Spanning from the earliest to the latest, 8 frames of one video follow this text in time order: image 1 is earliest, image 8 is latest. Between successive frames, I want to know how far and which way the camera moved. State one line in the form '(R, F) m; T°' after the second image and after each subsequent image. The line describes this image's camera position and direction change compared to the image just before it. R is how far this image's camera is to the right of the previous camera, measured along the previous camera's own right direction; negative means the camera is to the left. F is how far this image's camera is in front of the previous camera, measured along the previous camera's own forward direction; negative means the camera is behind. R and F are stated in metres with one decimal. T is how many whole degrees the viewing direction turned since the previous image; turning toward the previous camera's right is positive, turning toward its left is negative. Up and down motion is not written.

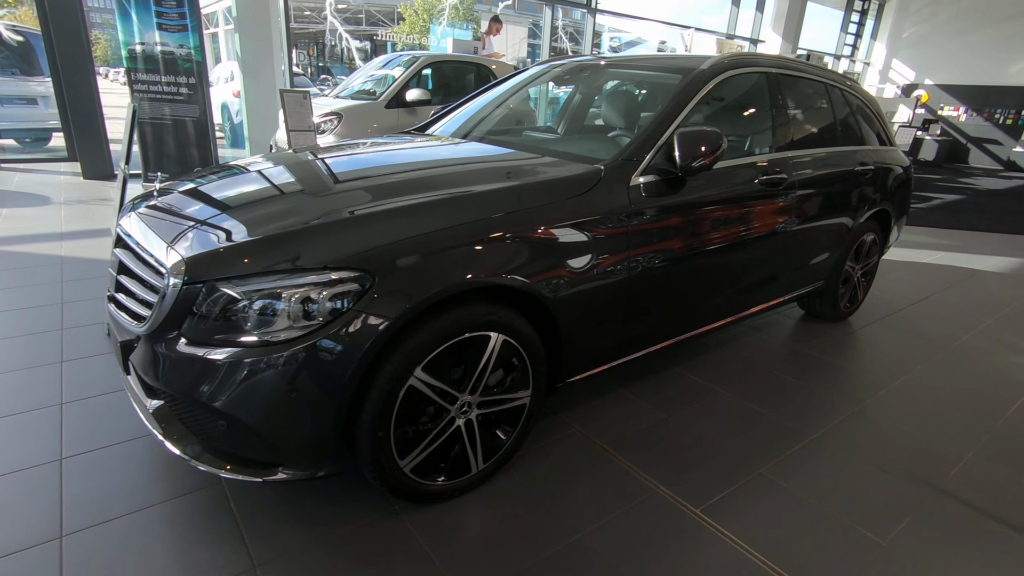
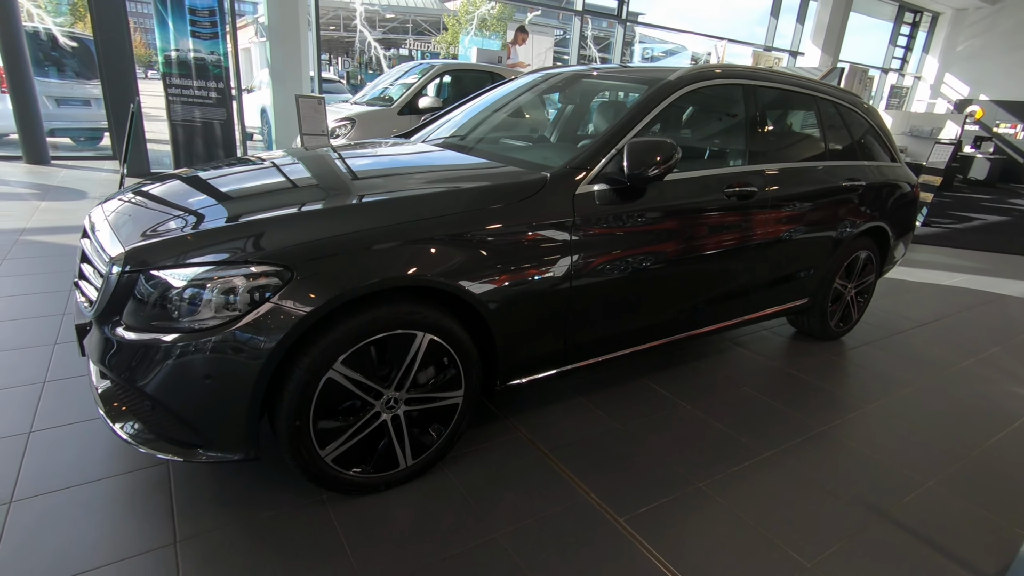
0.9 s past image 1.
(+0.3, 0.0) m; -4°
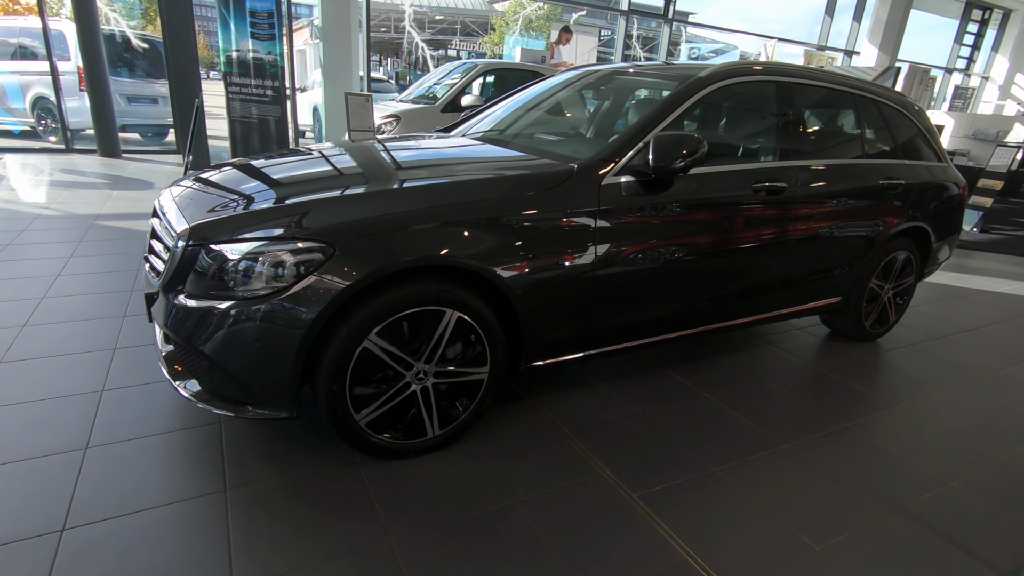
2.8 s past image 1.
(+0.1, -0.1) m; -4°
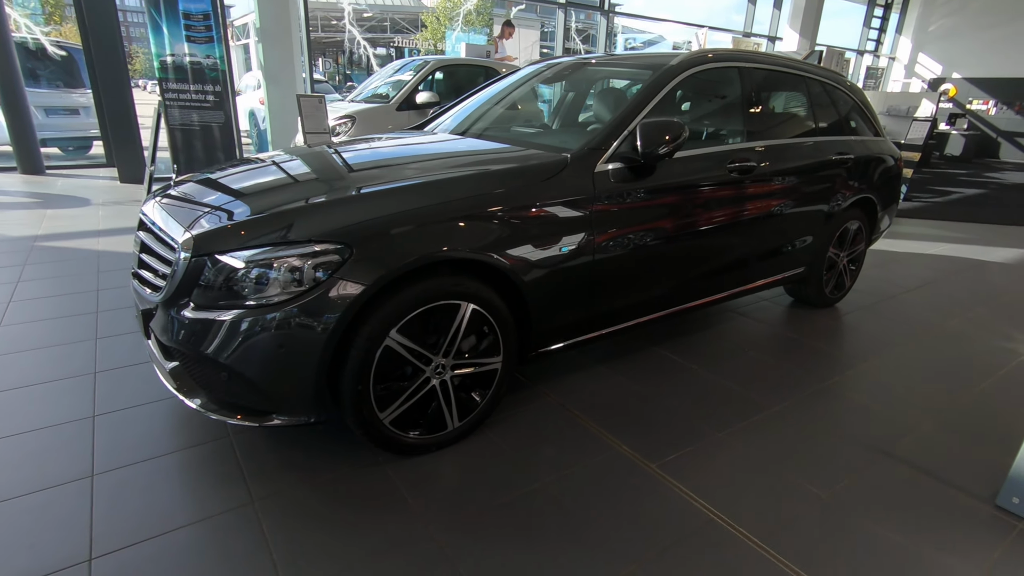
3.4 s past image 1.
(-0.2, 0.0) m; +5°
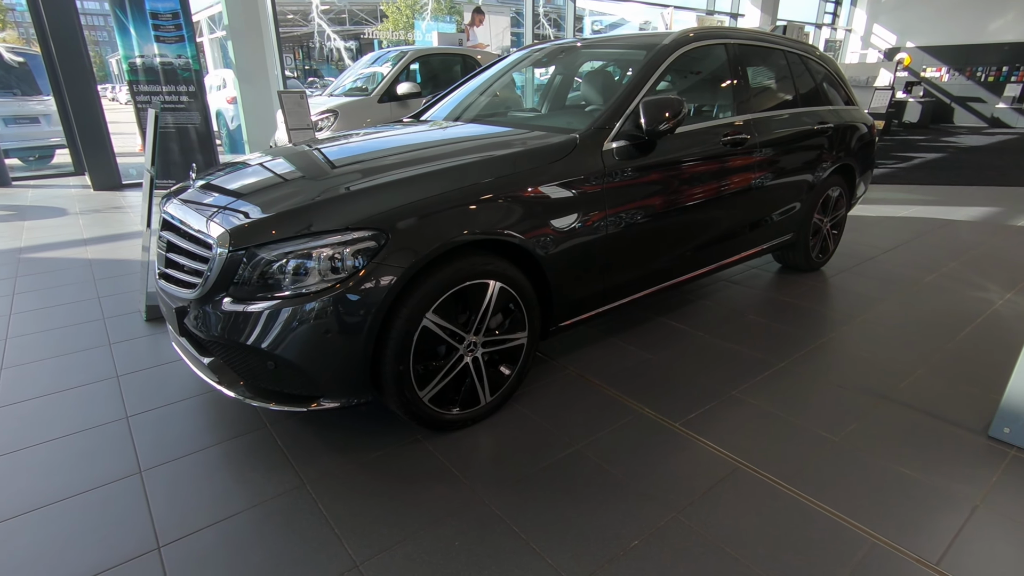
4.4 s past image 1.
(-0.2, -0.1) m; +3°
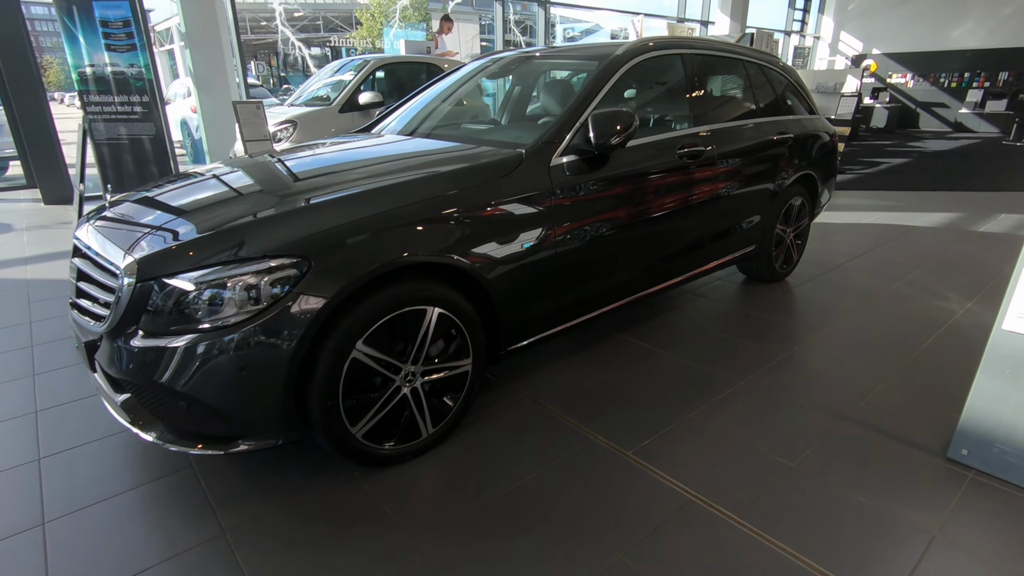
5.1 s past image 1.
(+0.1, +0.1) m; +2°
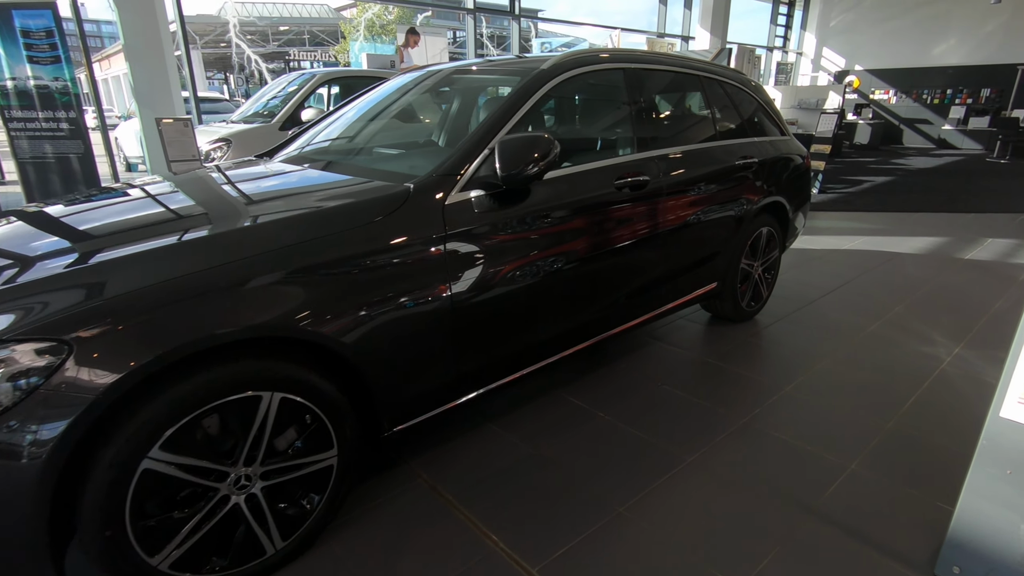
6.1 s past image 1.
(+0.3, +0.4) m; +1°
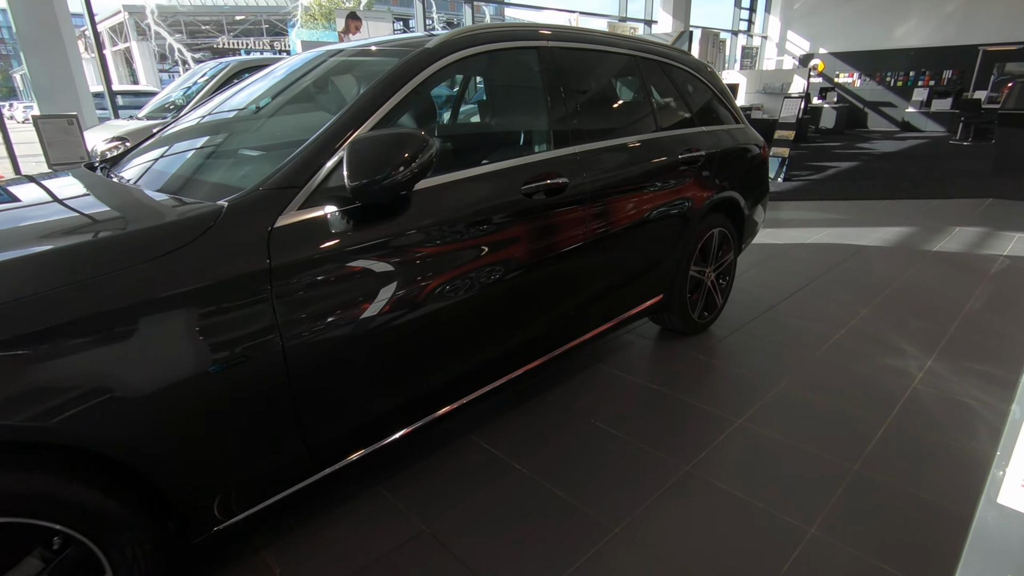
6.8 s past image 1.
(+0.3, +0.4) m; +2°
